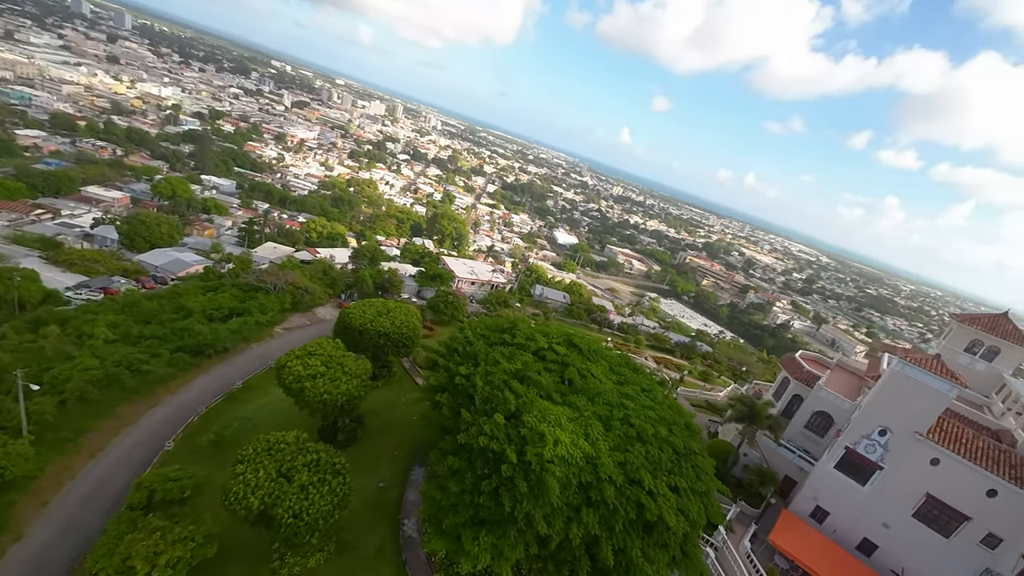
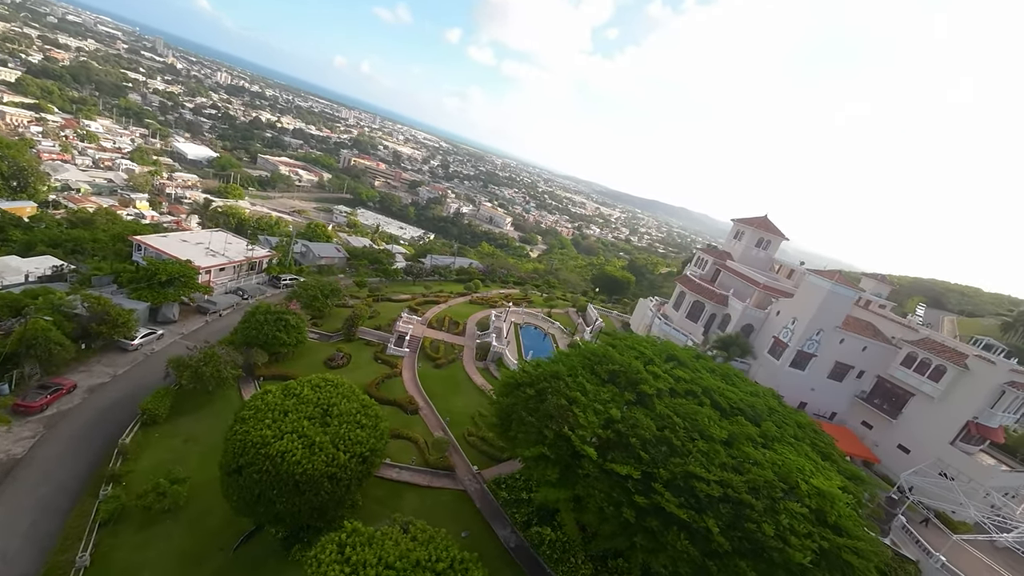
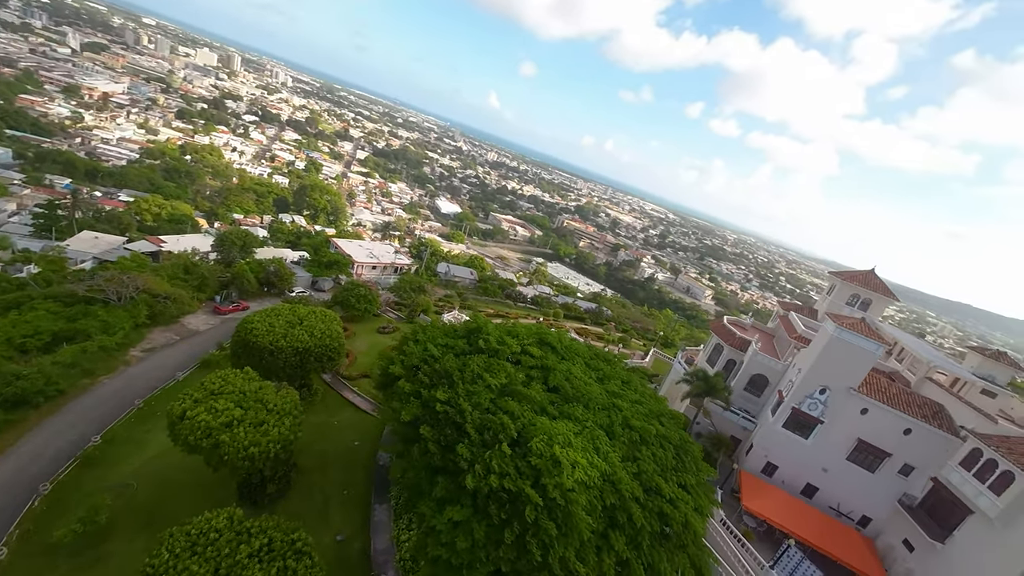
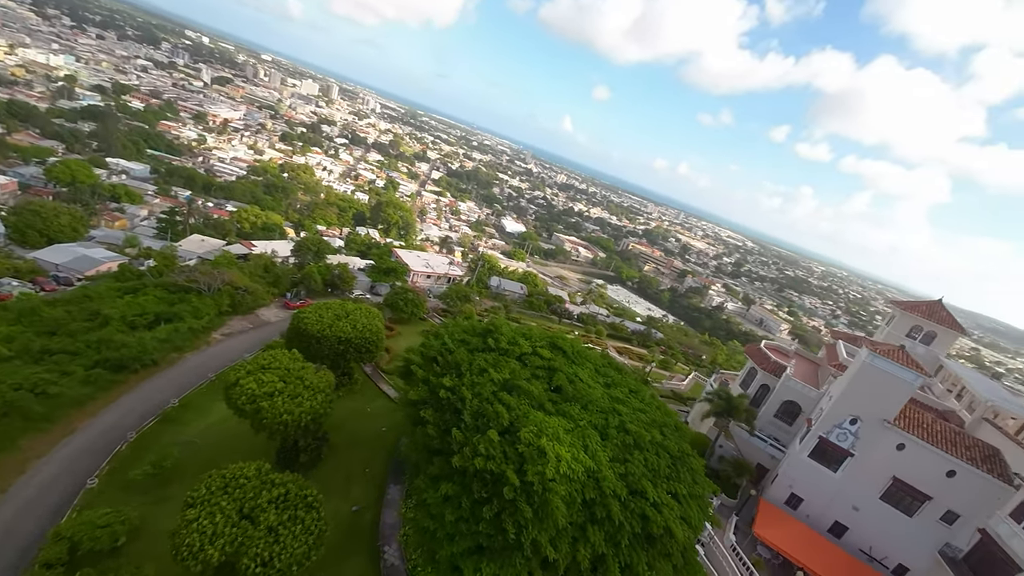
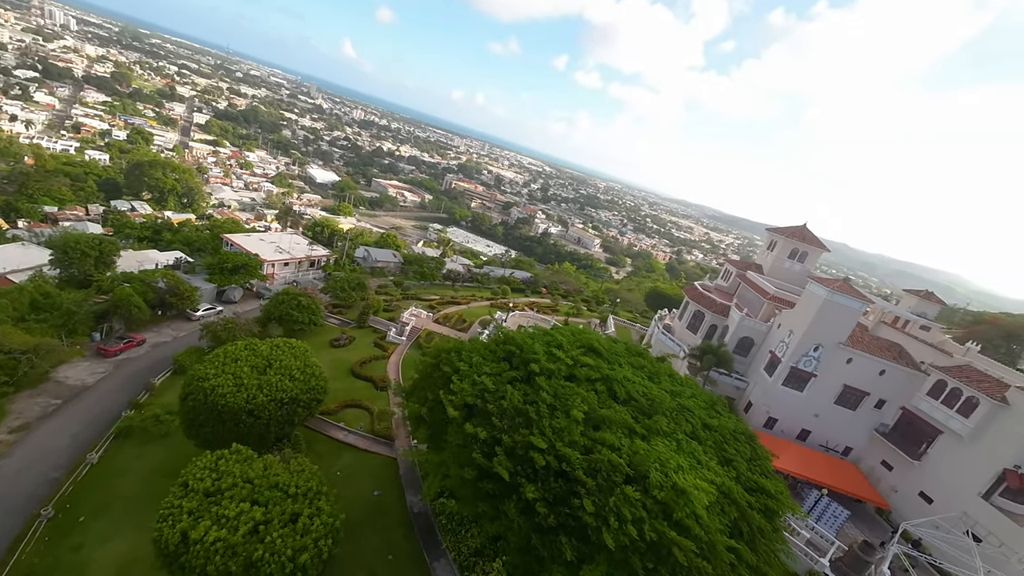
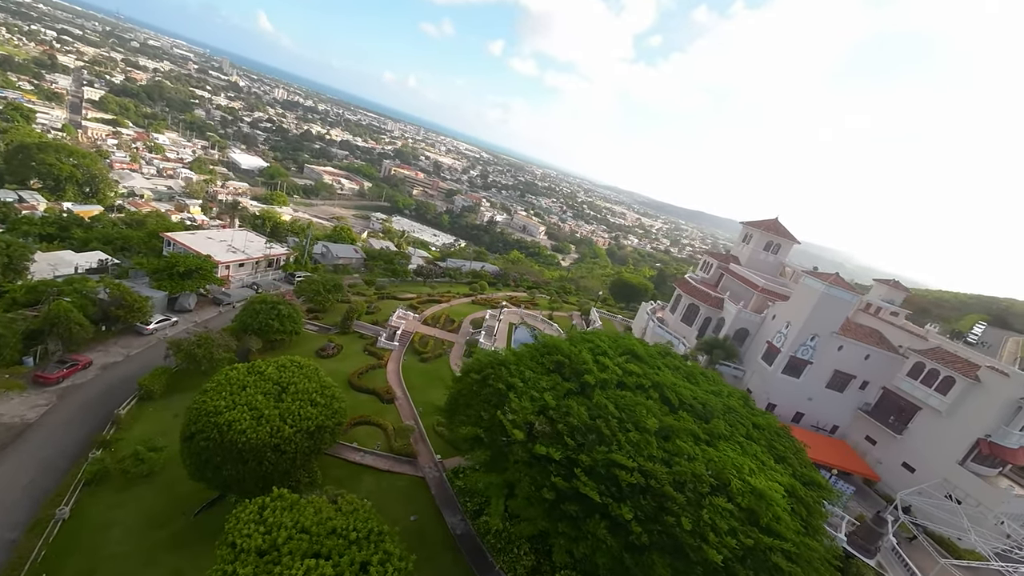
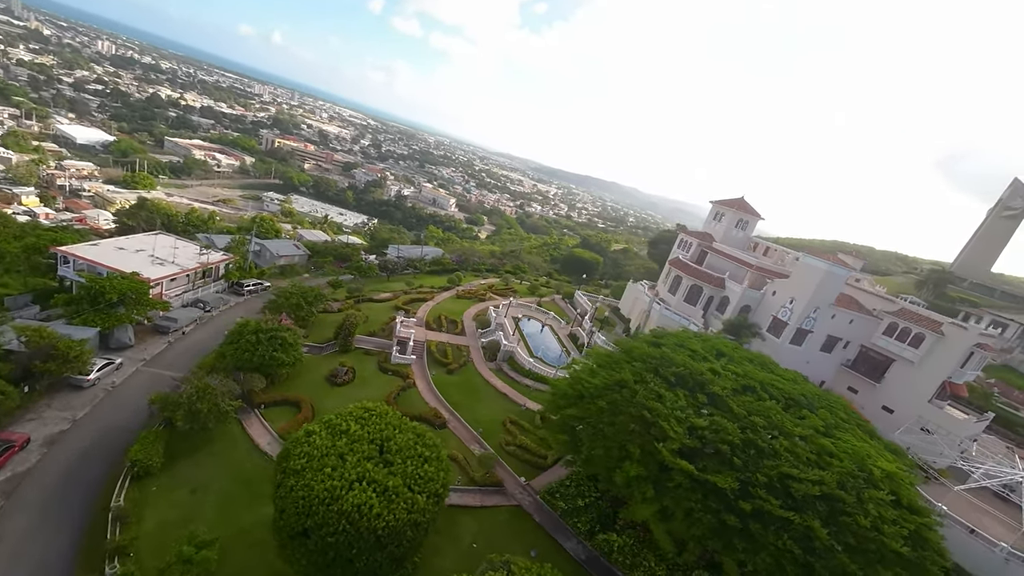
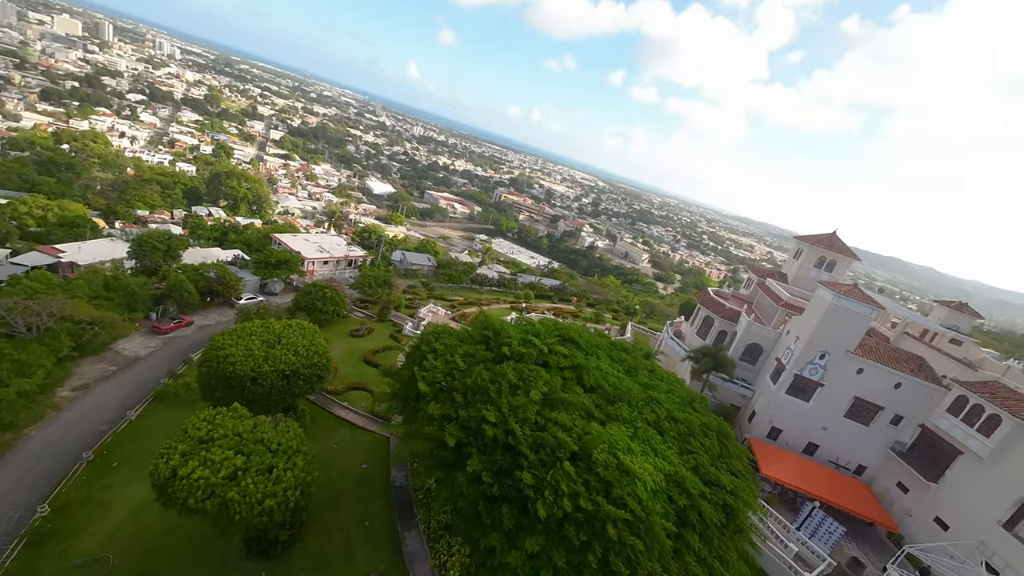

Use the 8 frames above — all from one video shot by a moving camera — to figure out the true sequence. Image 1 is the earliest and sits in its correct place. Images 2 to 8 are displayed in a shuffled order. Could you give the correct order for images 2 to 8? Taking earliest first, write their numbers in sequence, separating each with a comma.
4, 3, 8, 5, 6, 2, 7
